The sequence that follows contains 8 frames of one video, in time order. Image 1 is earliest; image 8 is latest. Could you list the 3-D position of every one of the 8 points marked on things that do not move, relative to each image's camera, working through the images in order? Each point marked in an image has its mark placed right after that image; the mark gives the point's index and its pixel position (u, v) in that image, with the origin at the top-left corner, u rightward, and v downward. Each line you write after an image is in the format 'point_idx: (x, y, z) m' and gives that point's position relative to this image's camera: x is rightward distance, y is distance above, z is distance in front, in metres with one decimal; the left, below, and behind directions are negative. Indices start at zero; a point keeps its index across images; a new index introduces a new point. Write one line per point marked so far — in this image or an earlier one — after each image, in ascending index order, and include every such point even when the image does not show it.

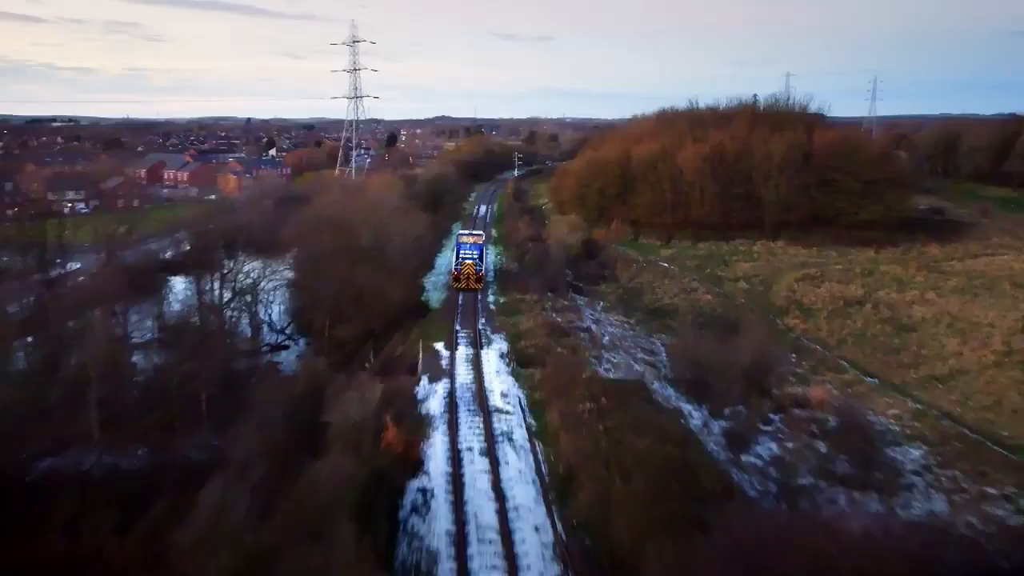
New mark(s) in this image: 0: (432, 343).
0: (-1.7, -1.2, +18.1) m
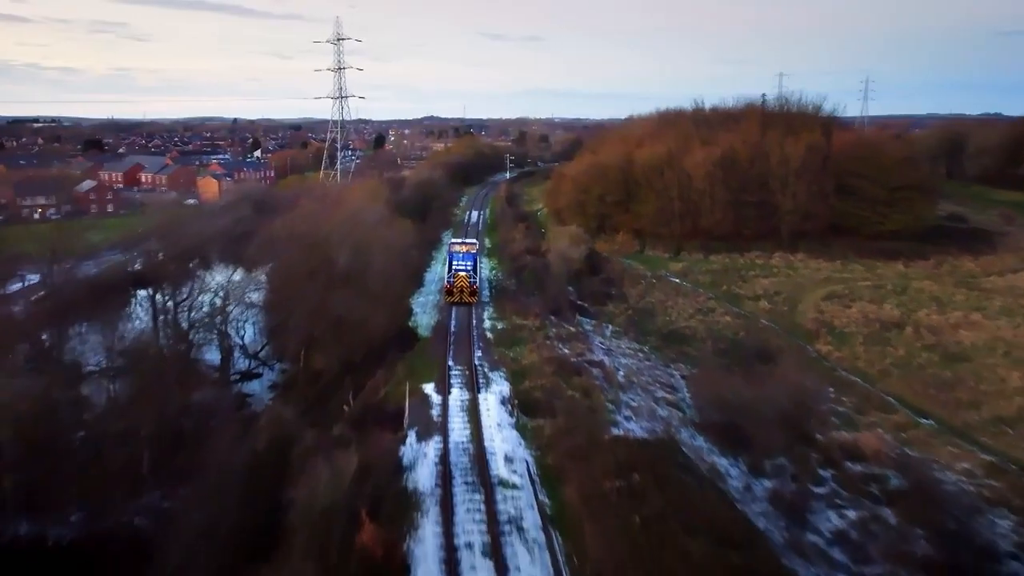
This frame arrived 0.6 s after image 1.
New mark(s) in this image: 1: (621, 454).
0: (-1.7, -1.8, +15.5) m
1: (+1.5, -2.3, +11.8) m
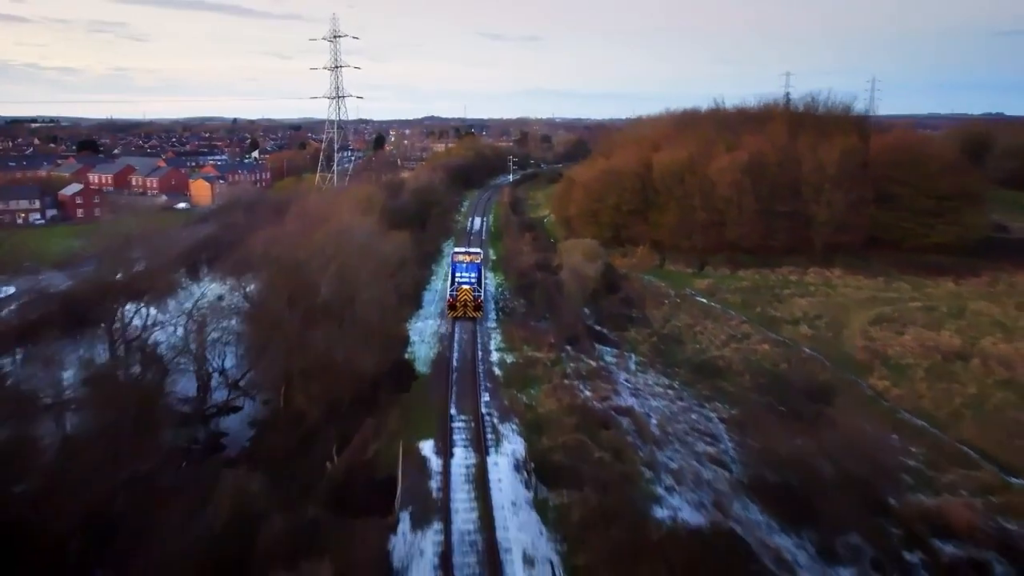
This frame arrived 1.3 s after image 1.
0: (-1.5, -2.4, +12.9) m
1: (+1.8, -2.9, +9.2) m
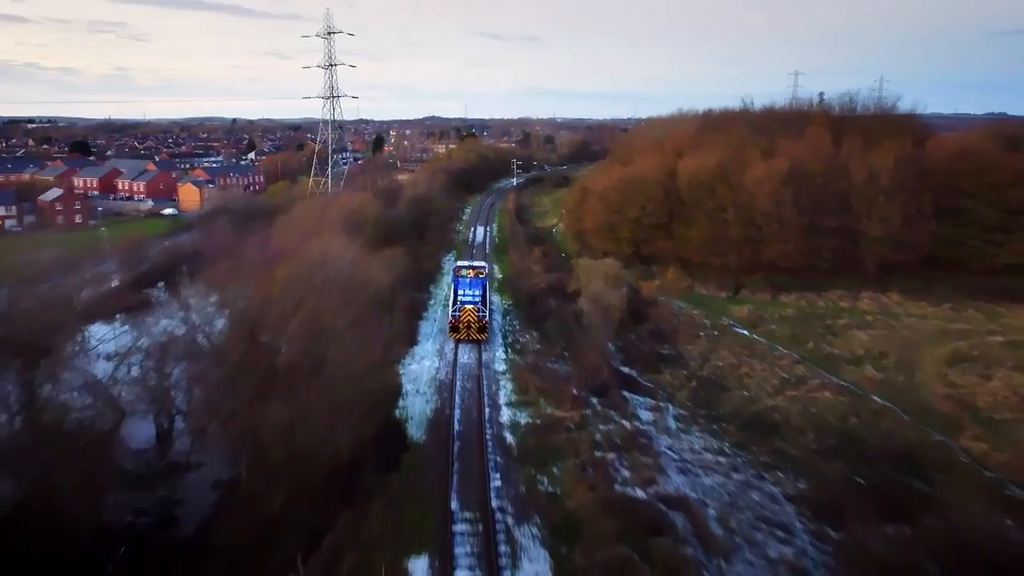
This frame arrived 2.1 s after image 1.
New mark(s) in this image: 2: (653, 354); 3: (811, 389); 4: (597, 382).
0: (-1.2, -3.1, +9.6) m
1: (+2.0, -3.6, +6.0) m
2: (+3.1, -1.5, +18.5) m
3: (+6.0, -2.0, +17.0) m
4: (+1.6, -1.8, +16.2) m
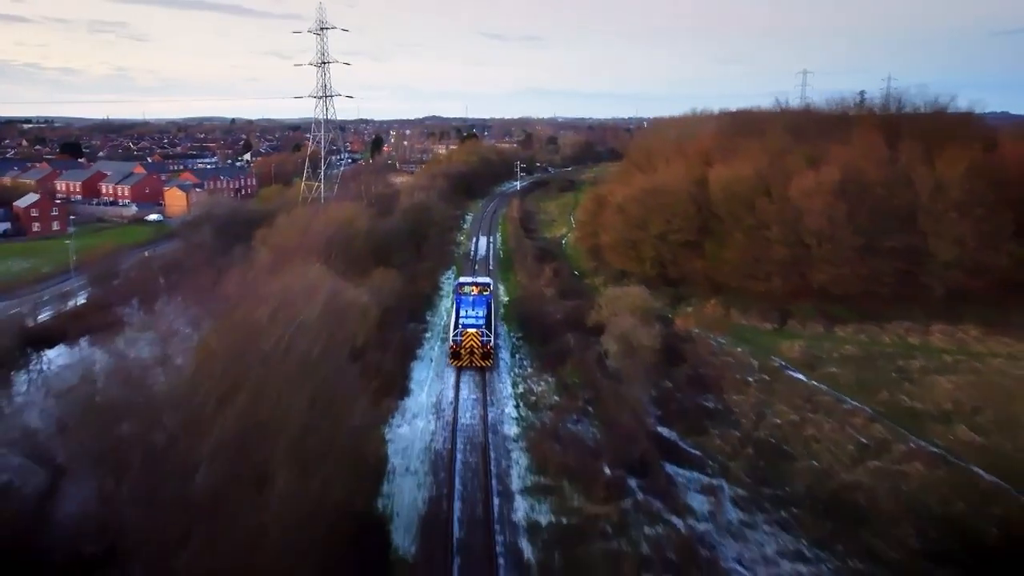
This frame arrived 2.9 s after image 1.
0: (-1.0, -3.8, +6.3) m
1: (+2.2, -4.4, +2.7) m
2: (+3.3, -2.2, +15.2) m
3: (+6.2, -2.8, +13.7) m
4: (+1.9, -2.5, +12.9) m
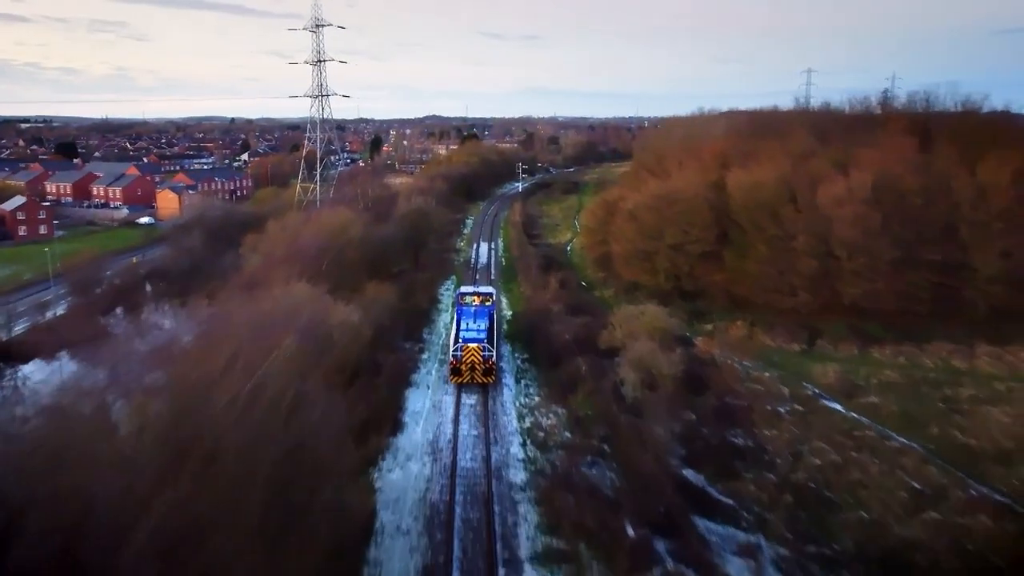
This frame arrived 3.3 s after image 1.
0: (-0.9, -4.2, +4.6) m
1: (+2.3, -4.7, +1.0) m
2: (+3.4, -2.6, +13.5) m
3: (+6.3, -3.1, +12.0) m
4: (+2.0, -2.9, +11.2) m
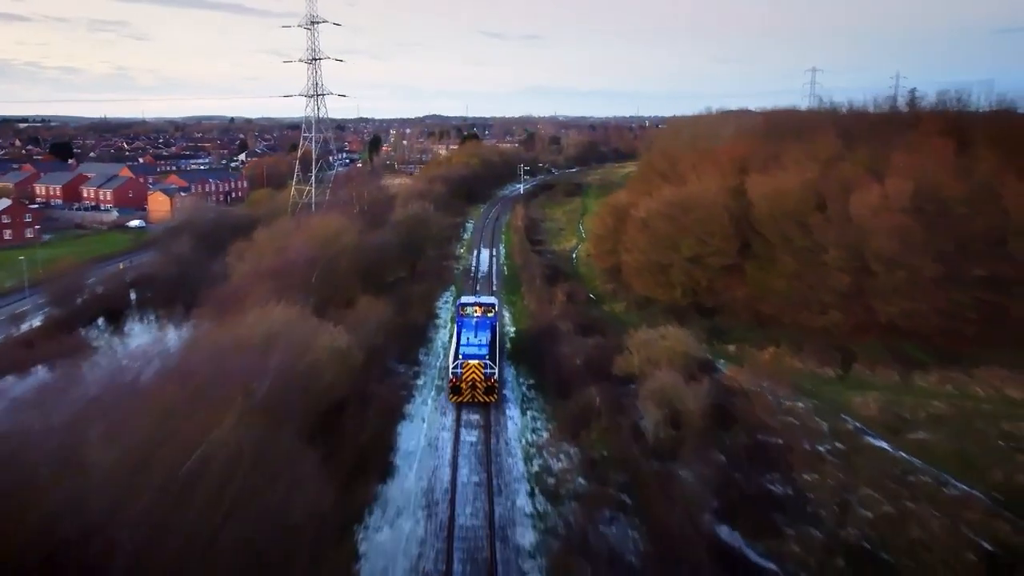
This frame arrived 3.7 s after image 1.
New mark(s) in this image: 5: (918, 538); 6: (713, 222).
0: (-0.8, -4.6, +2.9) m
1: (+2.4, -5.1, -0.7) m
2: (+3.5, -2.9, +11.8) m
3: (+6.4, -3.5, +10.3) m
4: (+2.0, -3.3, +9.5) m
5: (+5.4, -3.3, +11.1) m
6: (+4.7, +1.5, +19.4) m
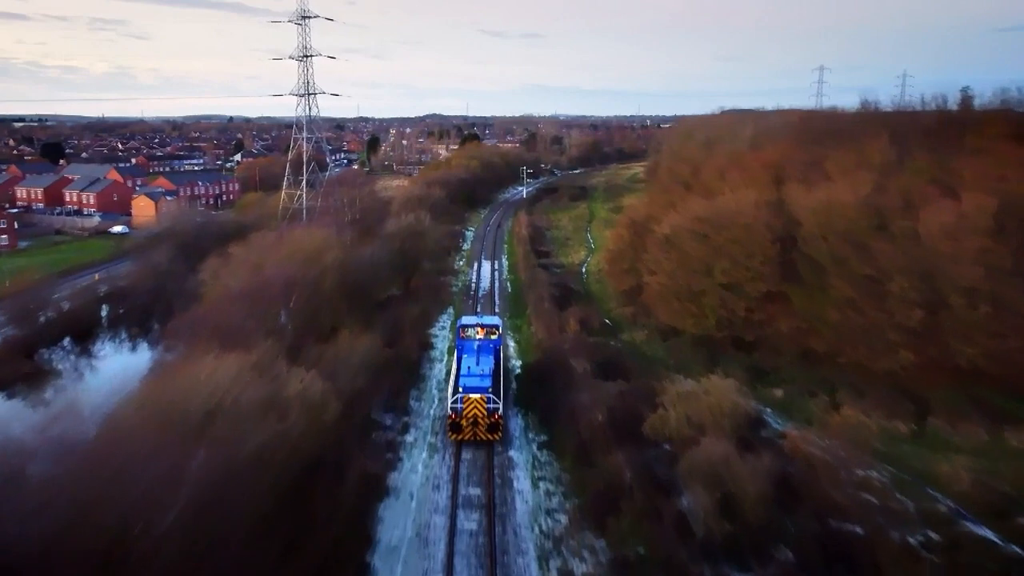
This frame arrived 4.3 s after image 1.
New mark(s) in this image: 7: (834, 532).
0: (-0.7, -5.2, +0.1) m
1: (+2.5, -5.8, -3.5) m
2: (+3.6, -3.6, +9.1) m
3: (+6.5, -4.1, +7.5) m
4: (+2.2, -3.9, +6.7) m
5: (+5.5, -3.9, +8.3) m
6: (+4.8, +0.9, +16.6) m
7: (+4.0, -3.1, +10.6) m
